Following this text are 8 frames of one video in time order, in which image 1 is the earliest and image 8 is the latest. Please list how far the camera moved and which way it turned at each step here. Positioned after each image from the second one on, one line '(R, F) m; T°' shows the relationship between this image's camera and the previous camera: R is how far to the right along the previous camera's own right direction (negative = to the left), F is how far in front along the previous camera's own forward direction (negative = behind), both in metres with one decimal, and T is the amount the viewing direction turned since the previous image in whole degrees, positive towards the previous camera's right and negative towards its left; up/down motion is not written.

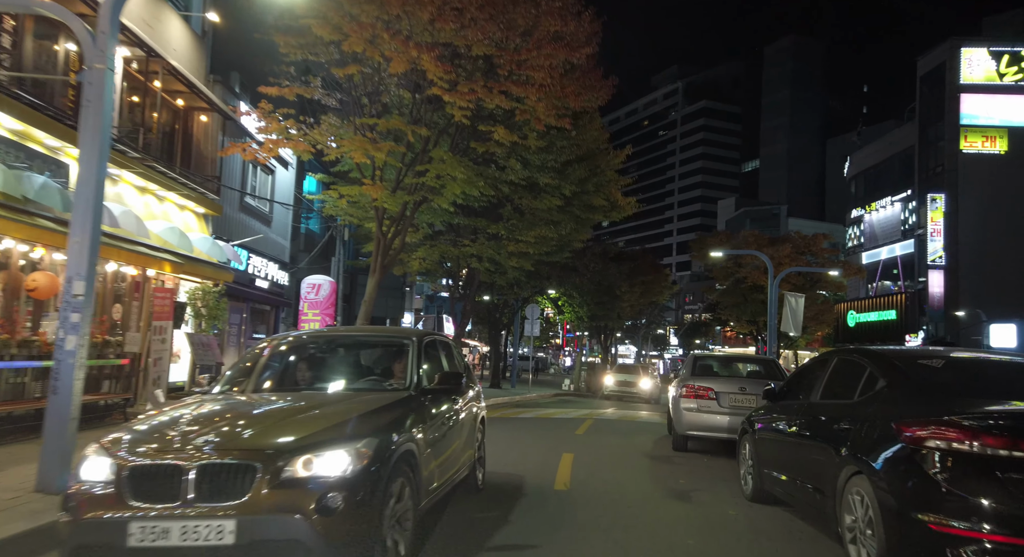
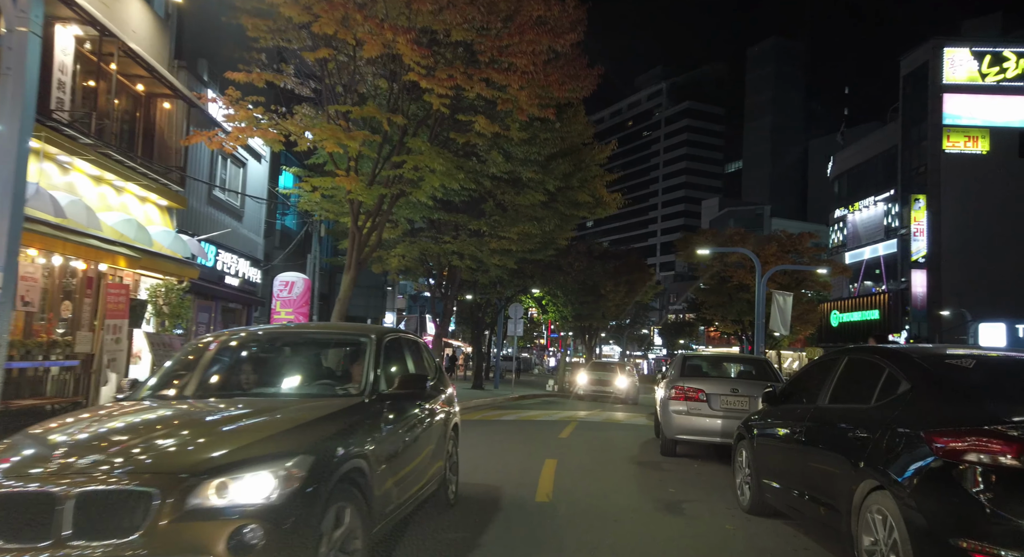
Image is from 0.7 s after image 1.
(+0.1, +0.6) m; +1°
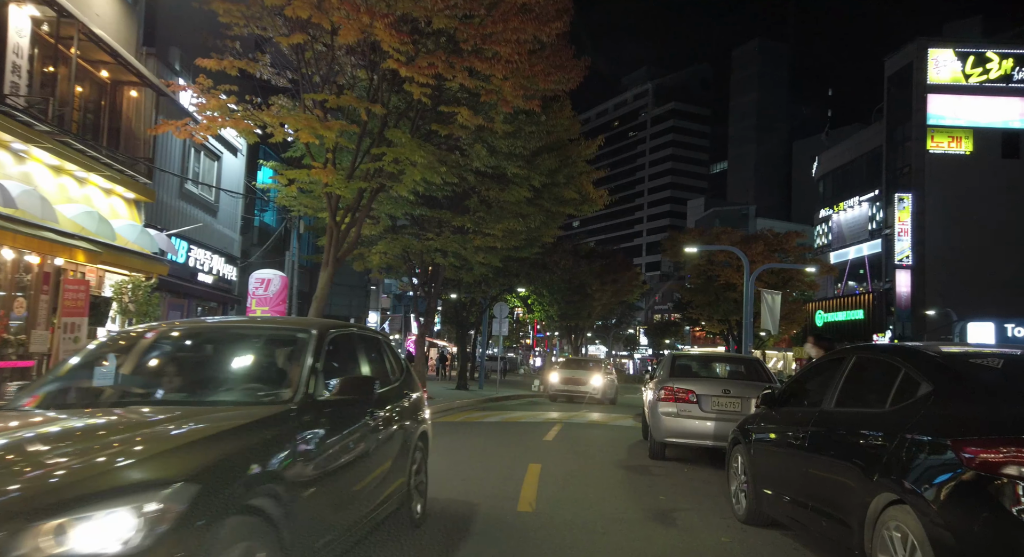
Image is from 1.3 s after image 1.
(0.0, +0.4) m; +1°
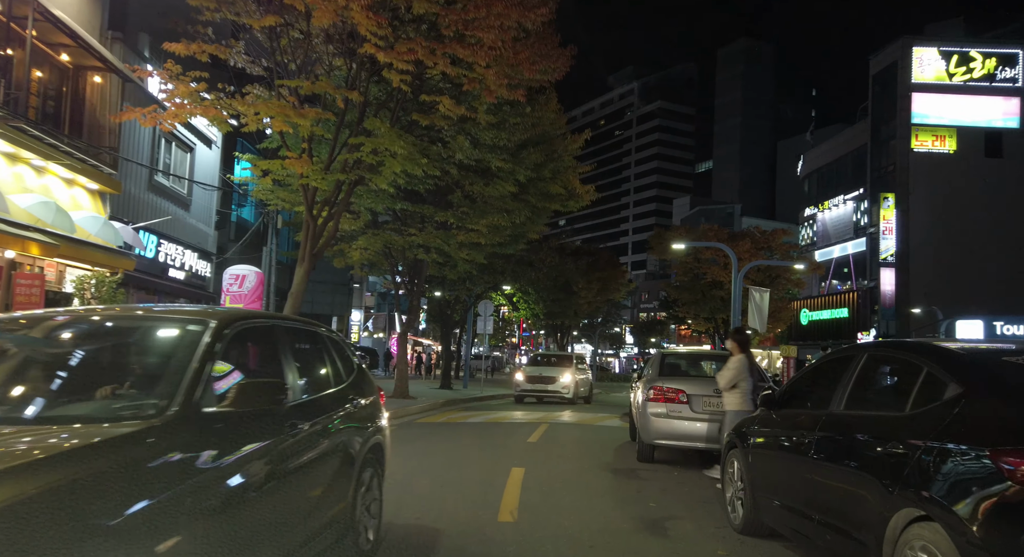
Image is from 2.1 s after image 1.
(0.0, +0.5) m; +1°
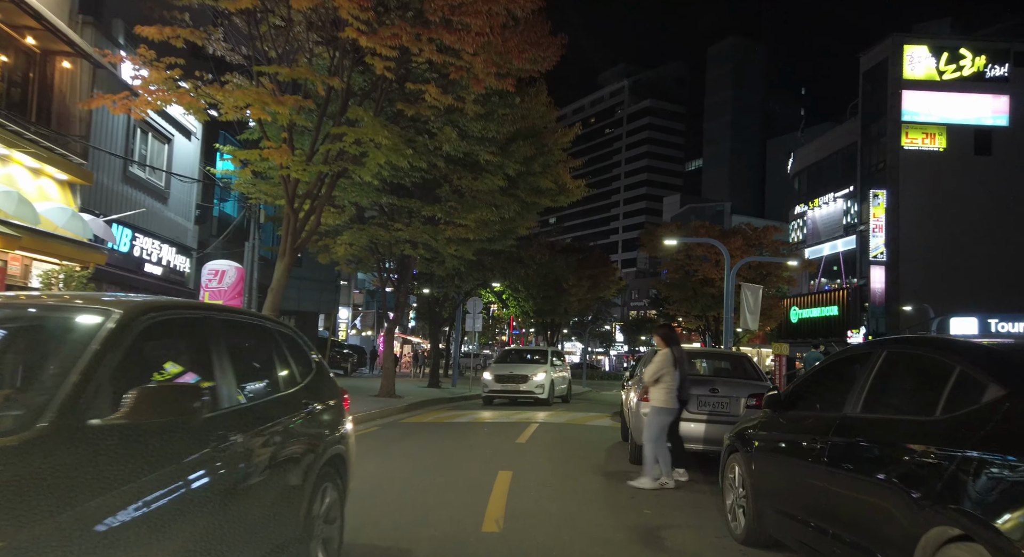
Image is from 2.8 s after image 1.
(0.0, +0.4) m; +1°
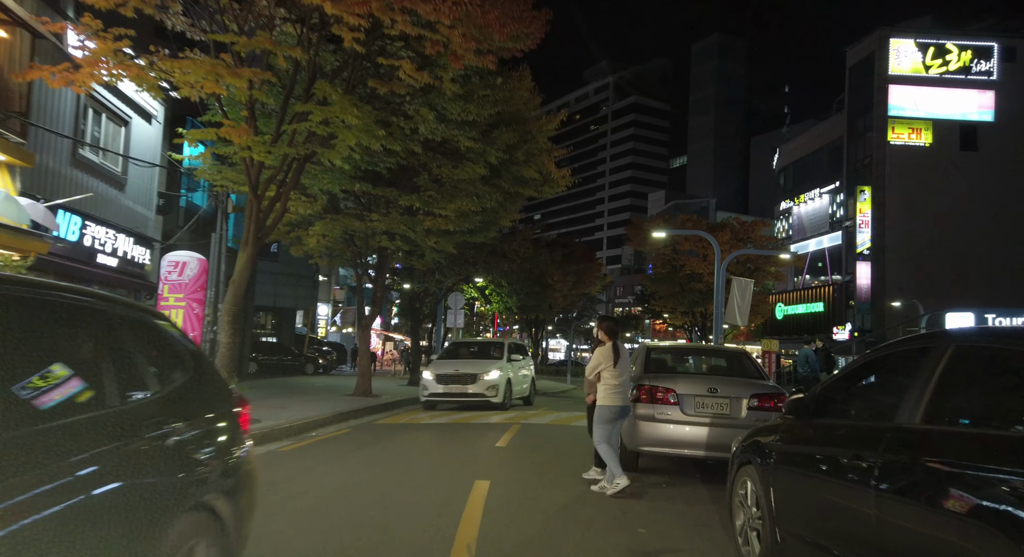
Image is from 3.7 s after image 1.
(+0.1, +0.8) m; +1°
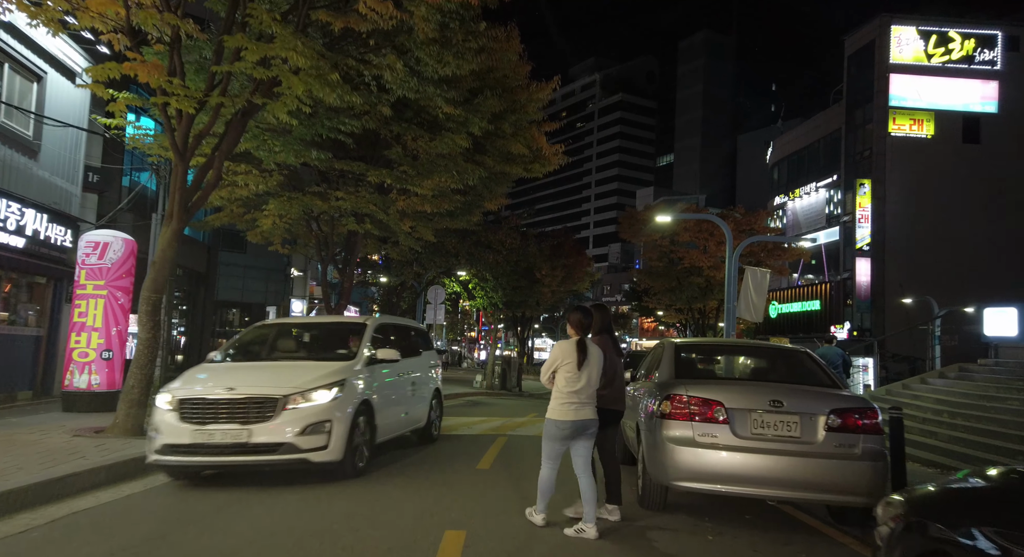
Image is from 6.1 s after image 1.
(0.0, +2.2) m; +1°
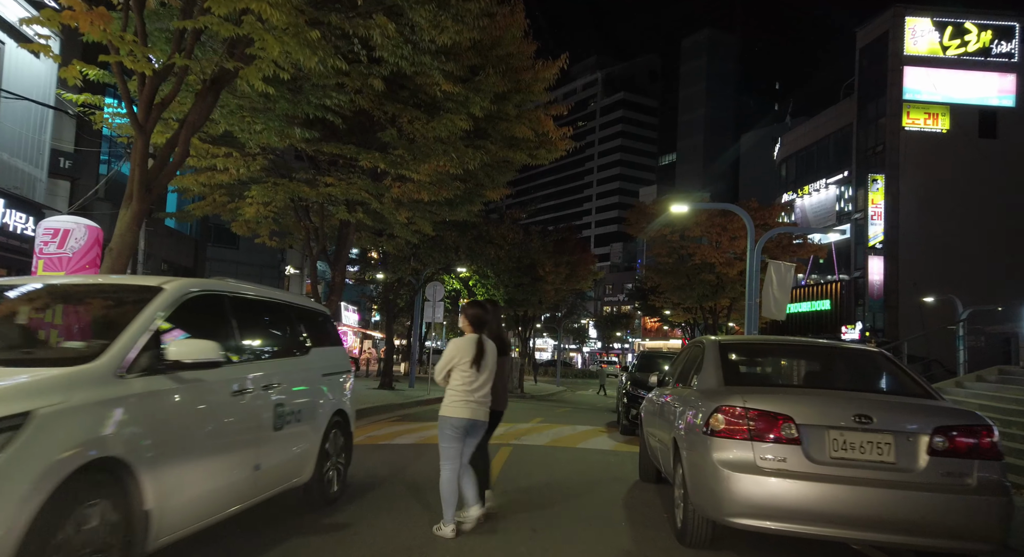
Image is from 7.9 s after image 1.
(-0.1, +1.2) m; 0°
